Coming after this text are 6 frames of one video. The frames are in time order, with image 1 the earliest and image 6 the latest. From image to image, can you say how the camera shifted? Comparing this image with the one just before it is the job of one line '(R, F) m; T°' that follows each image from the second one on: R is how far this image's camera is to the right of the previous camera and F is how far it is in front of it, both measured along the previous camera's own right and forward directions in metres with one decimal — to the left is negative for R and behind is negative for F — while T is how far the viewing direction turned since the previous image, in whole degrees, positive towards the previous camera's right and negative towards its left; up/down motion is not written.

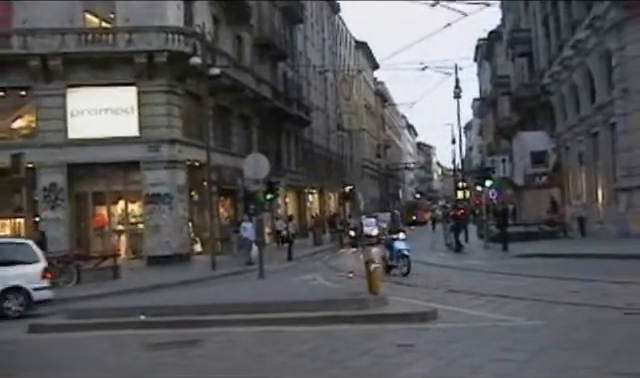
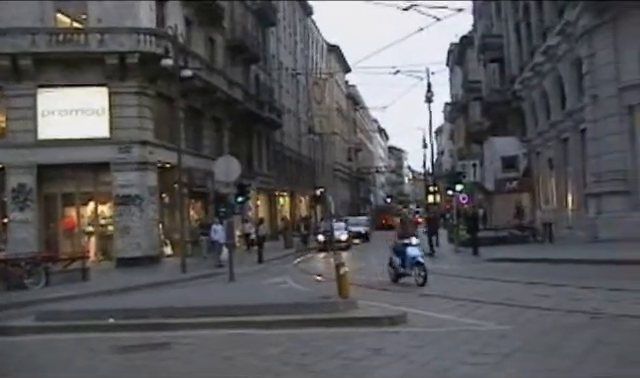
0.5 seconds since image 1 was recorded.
(-0.2, 0.0) m; +2°
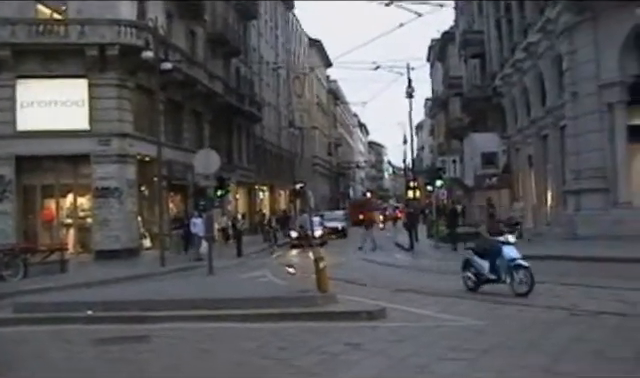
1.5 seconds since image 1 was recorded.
(0.0, 0.0) m; +1°
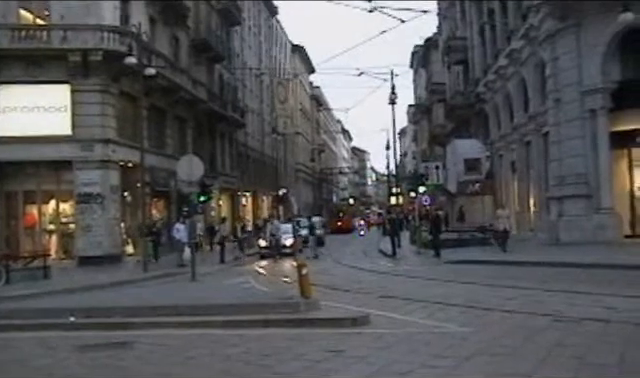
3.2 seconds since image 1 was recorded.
(0.0, 0.0) m; +1°
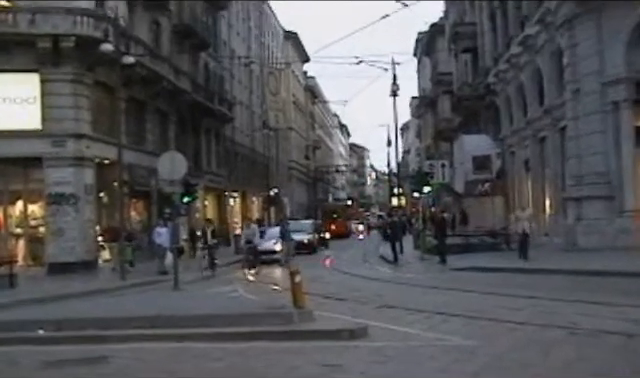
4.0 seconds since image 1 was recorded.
(0.0, +3.0) m; 0°
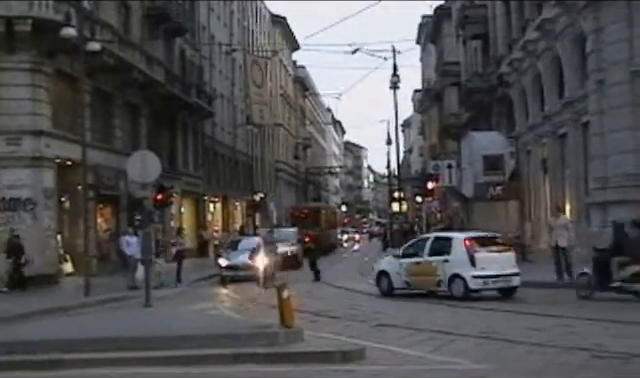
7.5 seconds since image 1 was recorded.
(0.0, +3.6) m; 0°
